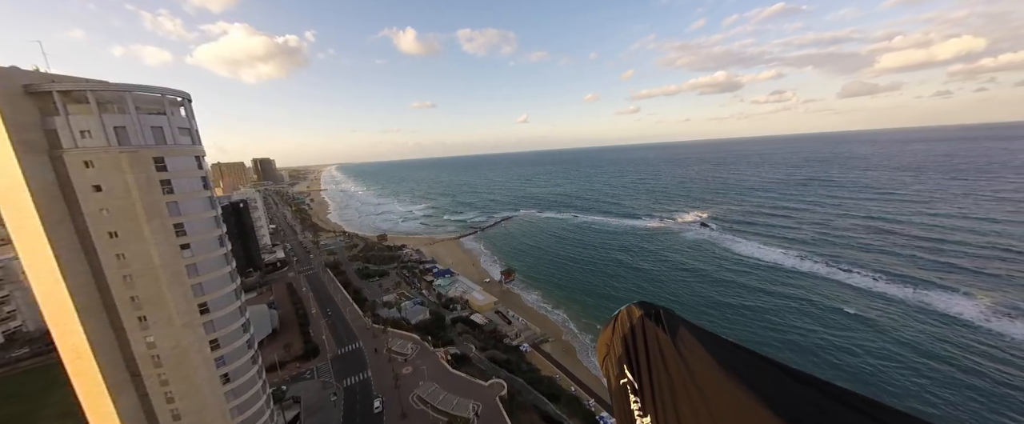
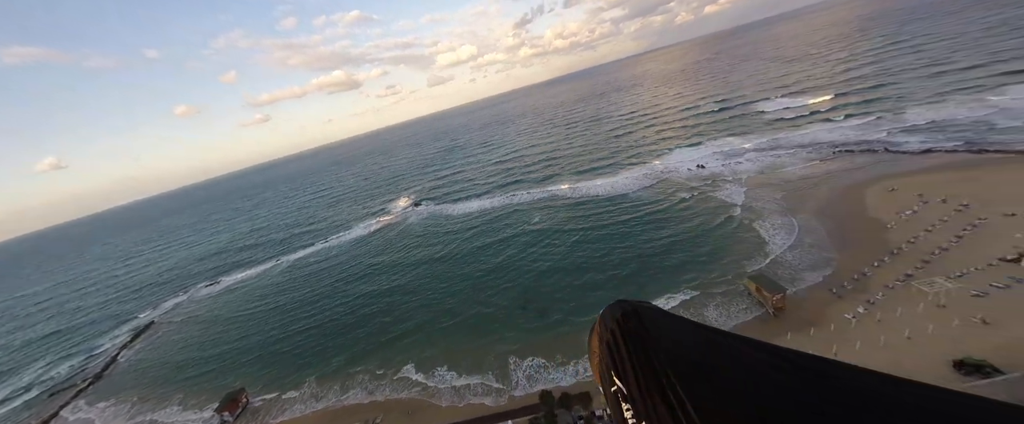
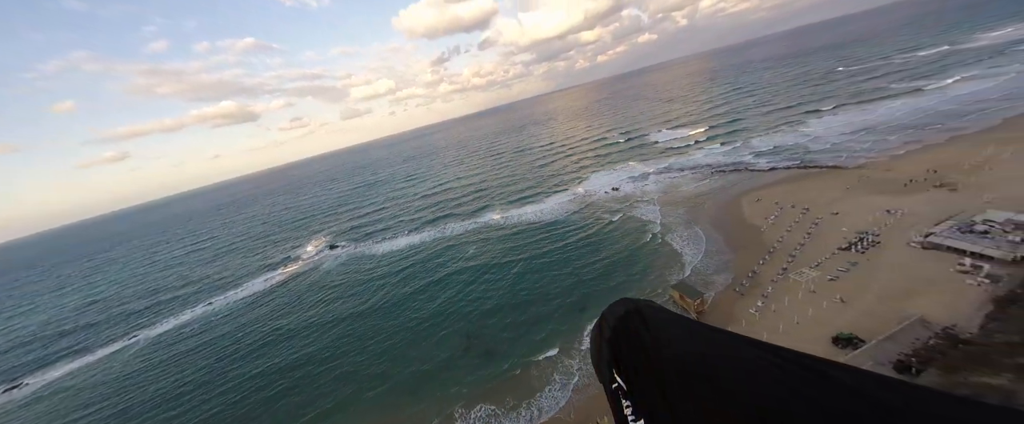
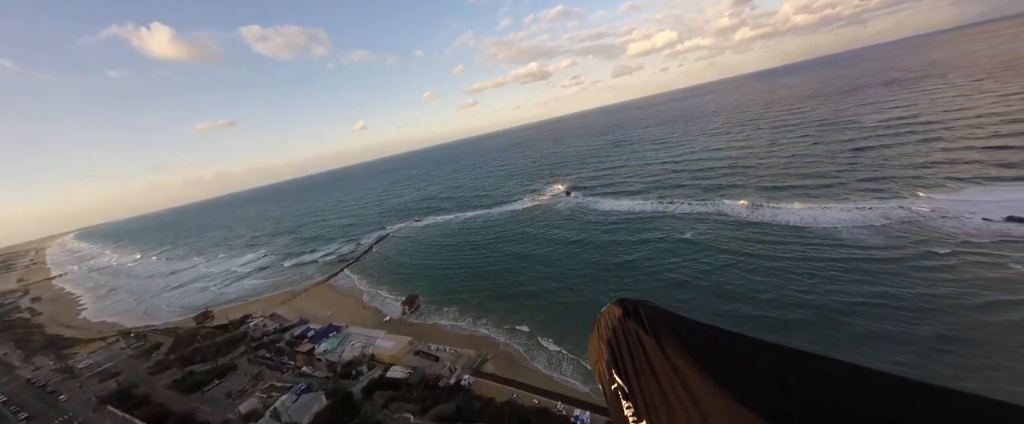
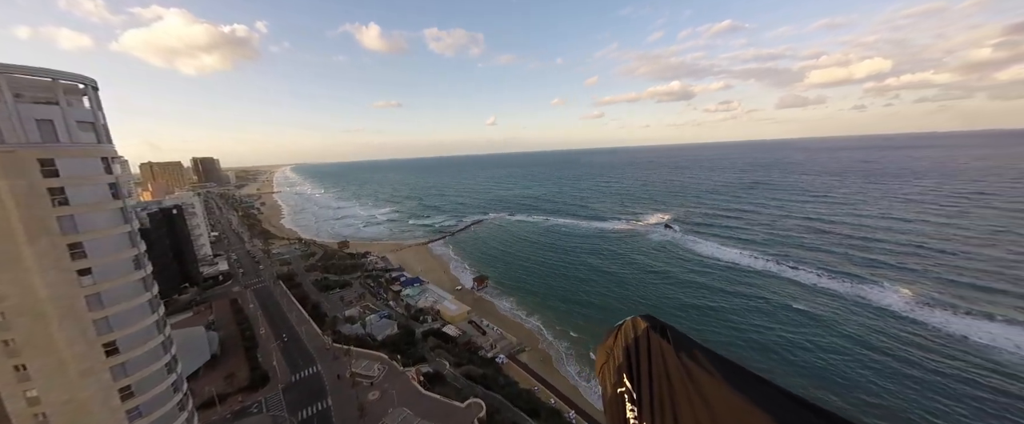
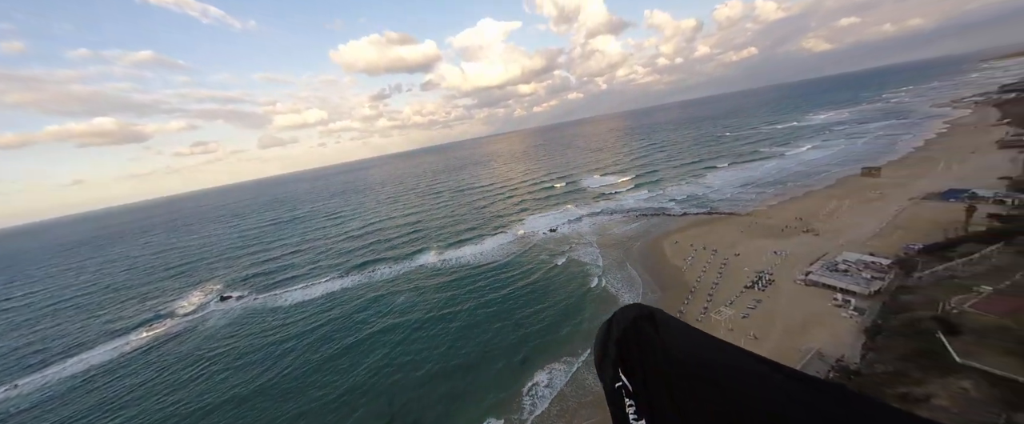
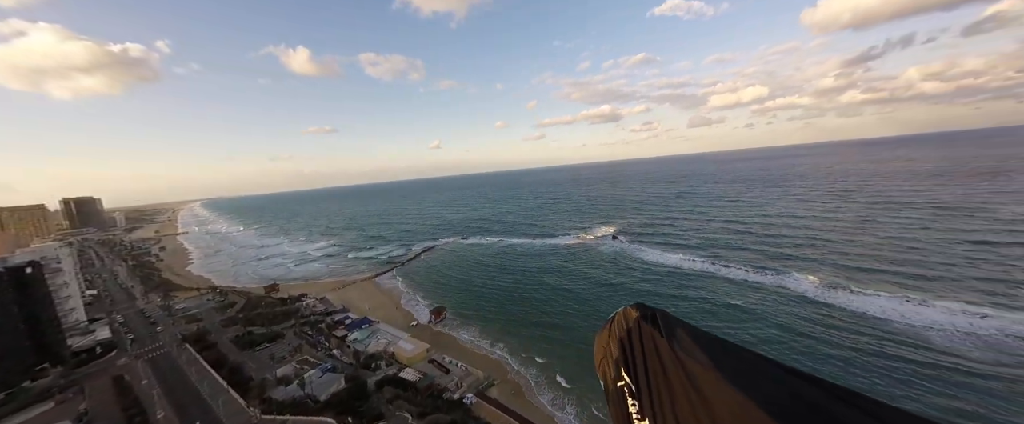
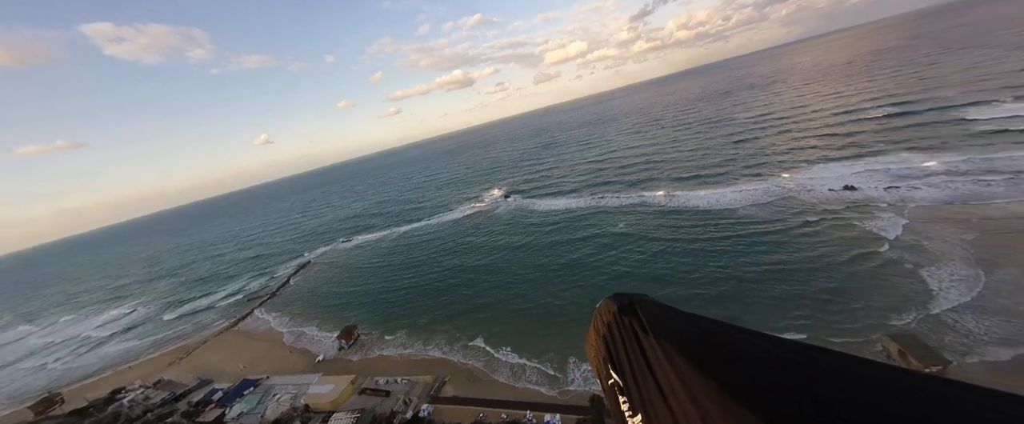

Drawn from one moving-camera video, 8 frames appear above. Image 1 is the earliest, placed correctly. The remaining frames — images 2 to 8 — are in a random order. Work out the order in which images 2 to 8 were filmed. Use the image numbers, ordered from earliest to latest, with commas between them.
5, 7, 4, 8, 2, 3, 6
